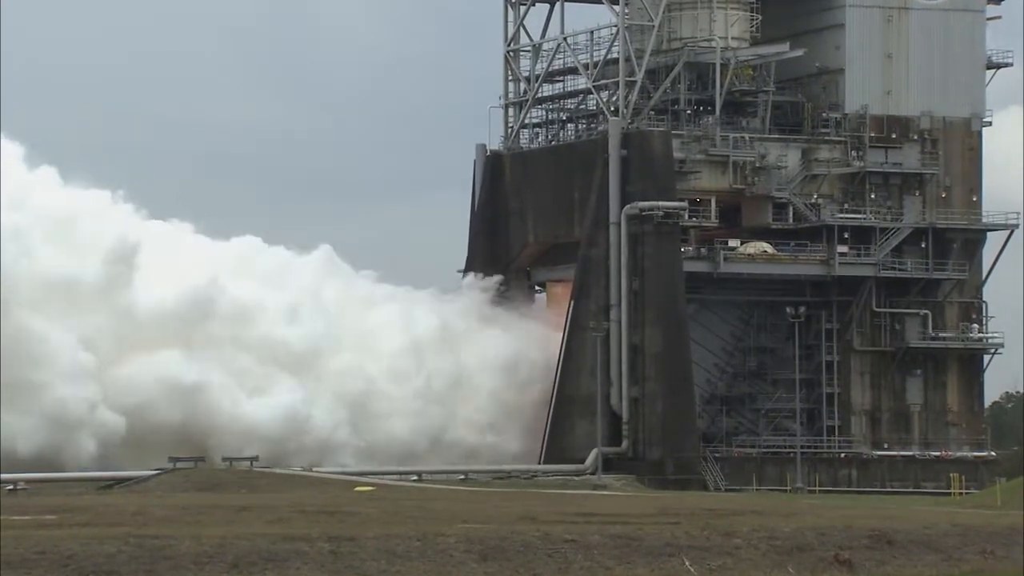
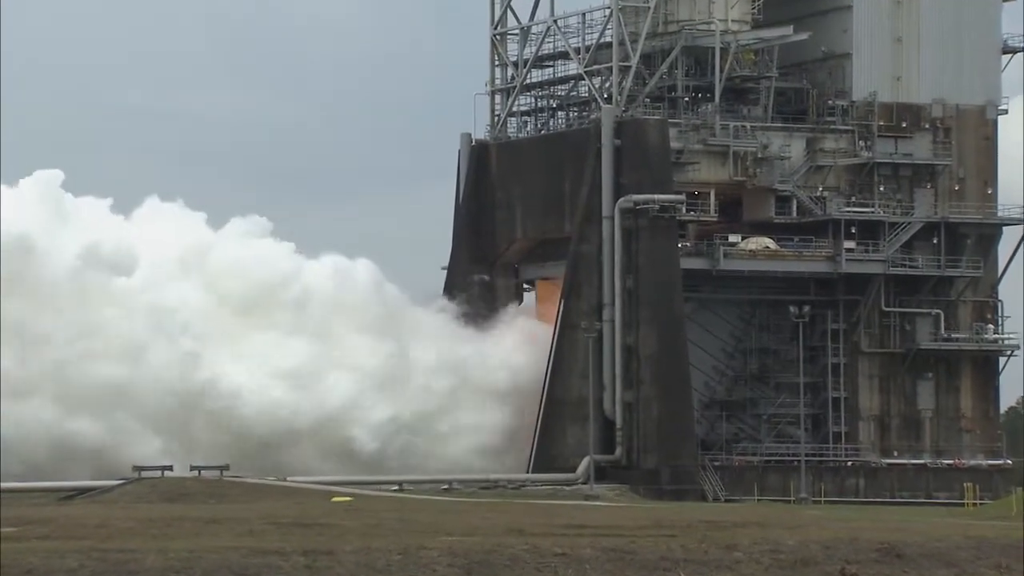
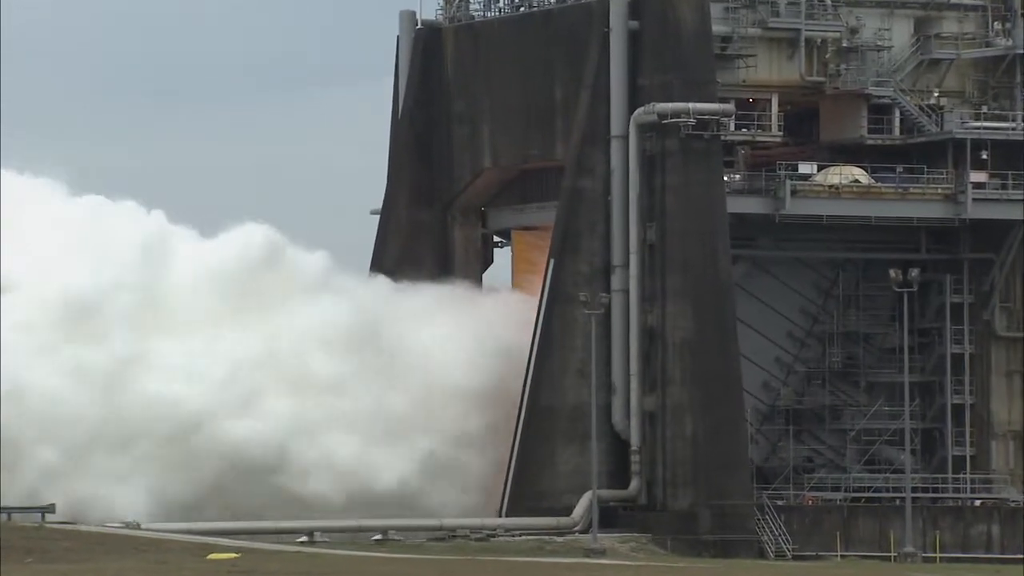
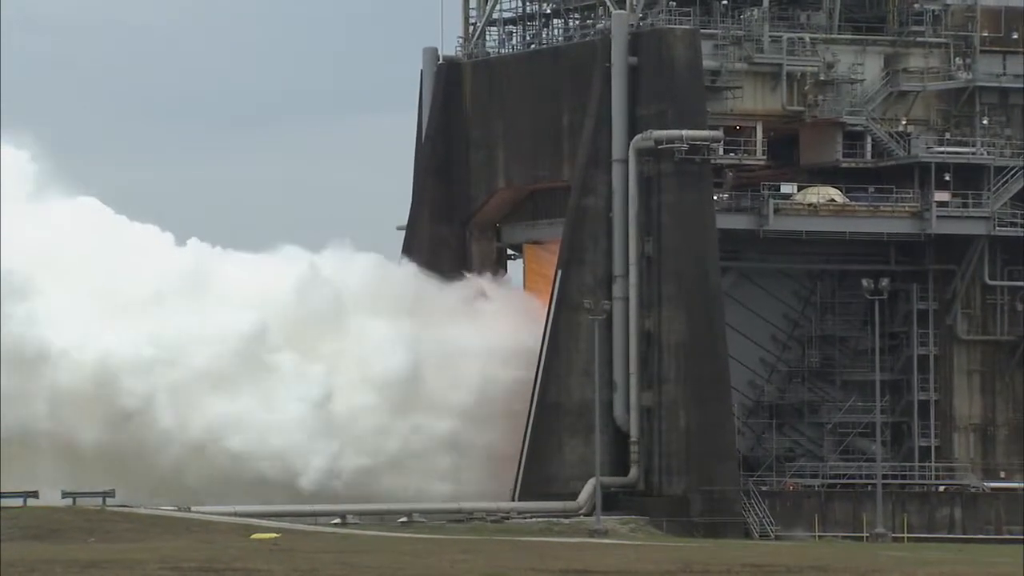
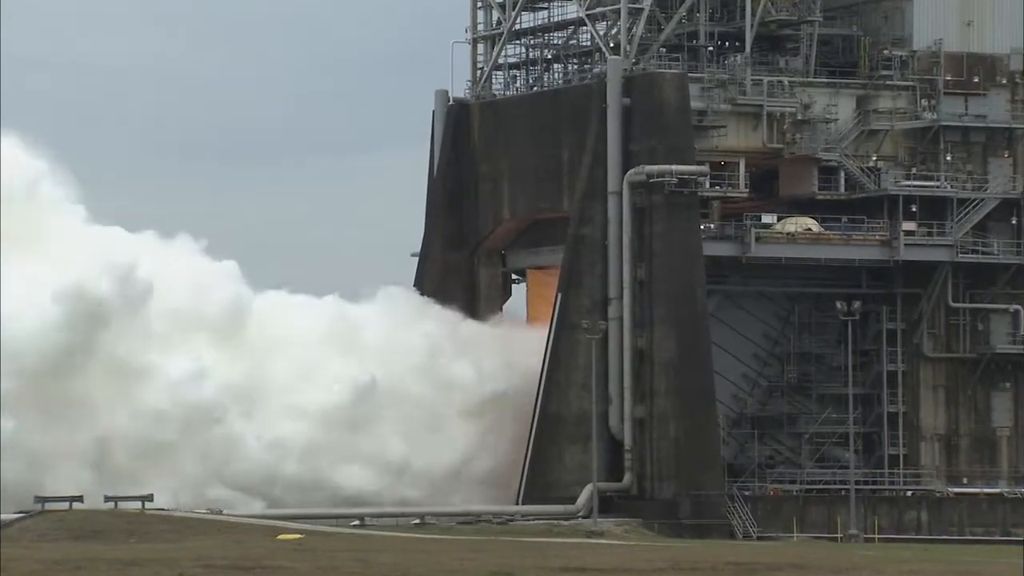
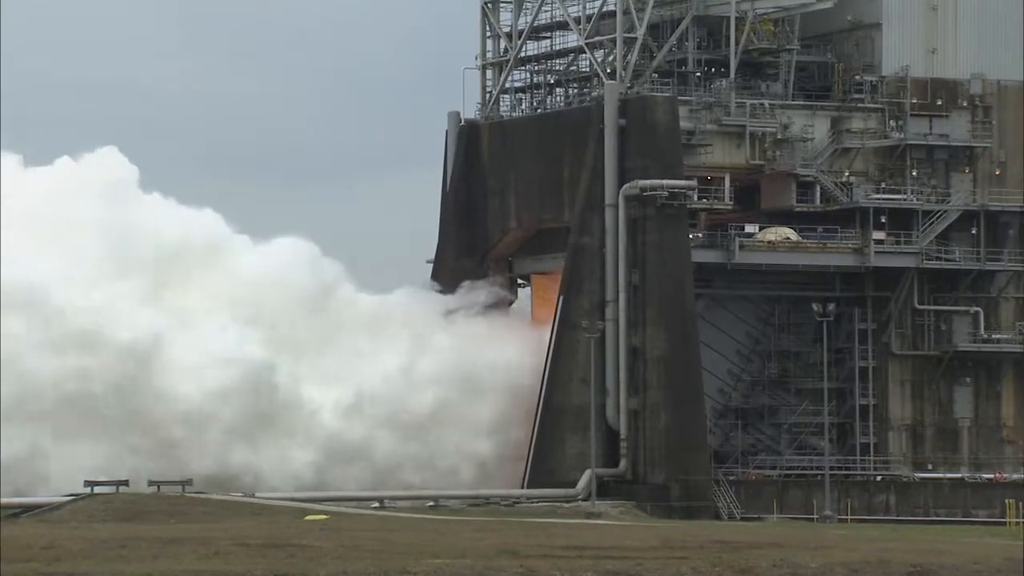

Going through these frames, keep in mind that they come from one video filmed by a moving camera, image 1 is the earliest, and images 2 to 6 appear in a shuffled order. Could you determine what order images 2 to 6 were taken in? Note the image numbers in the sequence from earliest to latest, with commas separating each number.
2, 6, 5, 4, 3
